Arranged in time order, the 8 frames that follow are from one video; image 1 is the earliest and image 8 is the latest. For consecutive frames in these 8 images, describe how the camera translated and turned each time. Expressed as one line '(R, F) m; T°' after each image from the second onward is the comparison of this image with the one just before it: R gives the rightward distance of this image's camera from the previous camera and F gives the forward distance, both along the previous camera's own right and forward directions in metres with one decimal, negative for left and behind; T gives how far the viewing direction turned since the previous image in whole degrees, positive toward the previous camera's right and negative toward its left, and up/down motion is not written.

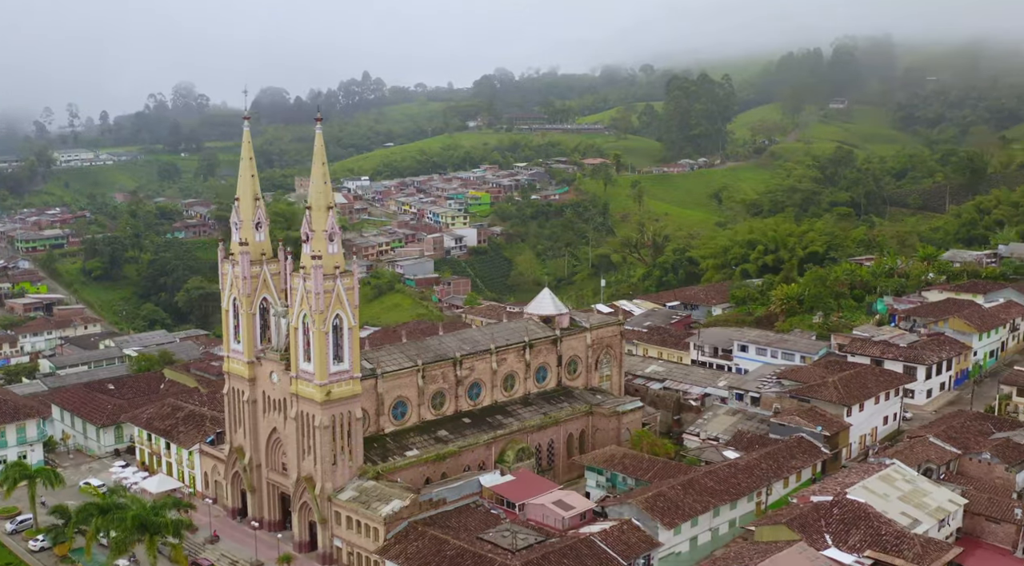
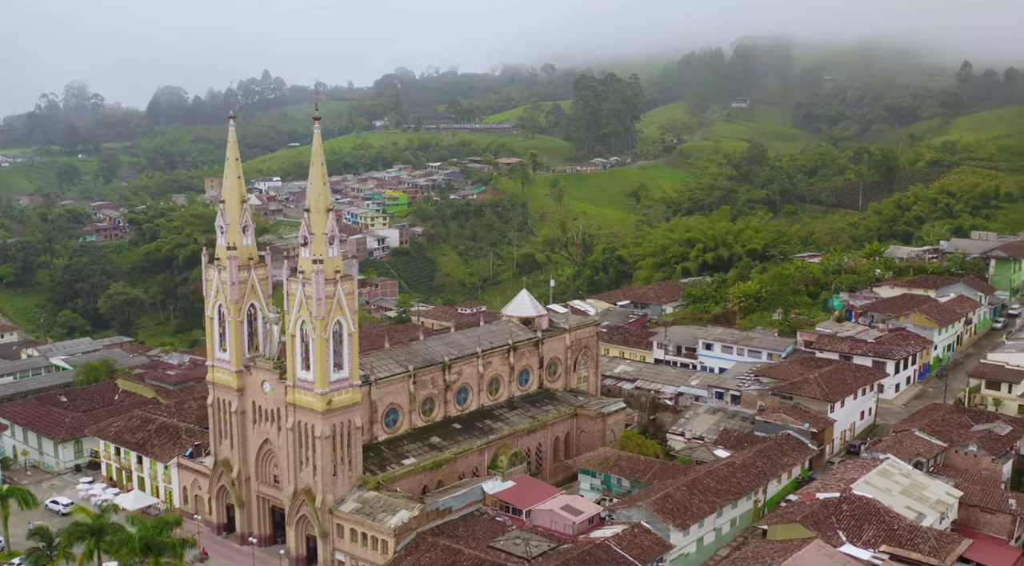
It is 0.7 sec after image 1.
(-2.7, +0.8) m; +5°
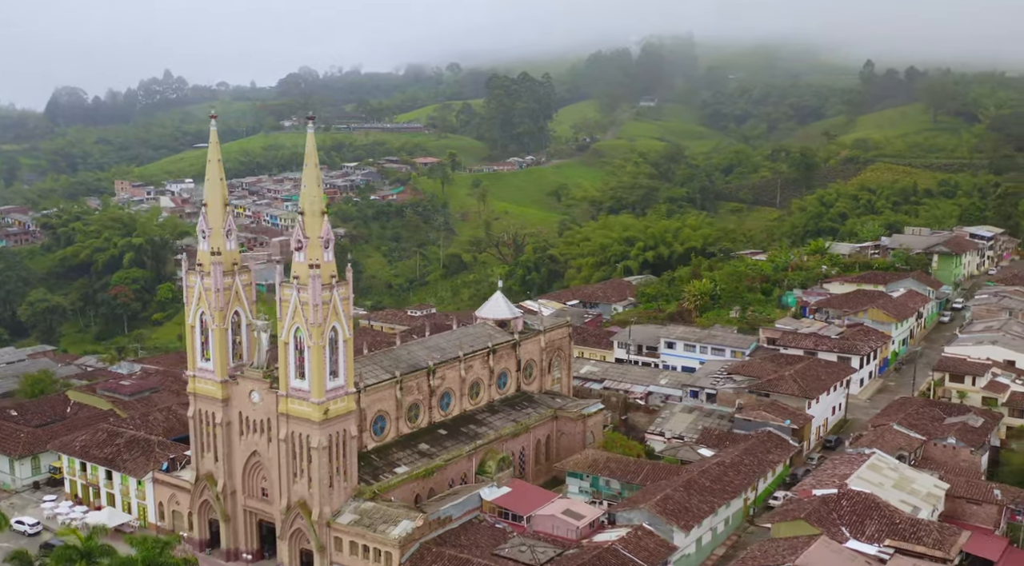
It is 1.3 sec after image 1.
(-2.4, +0.6) m; +5°
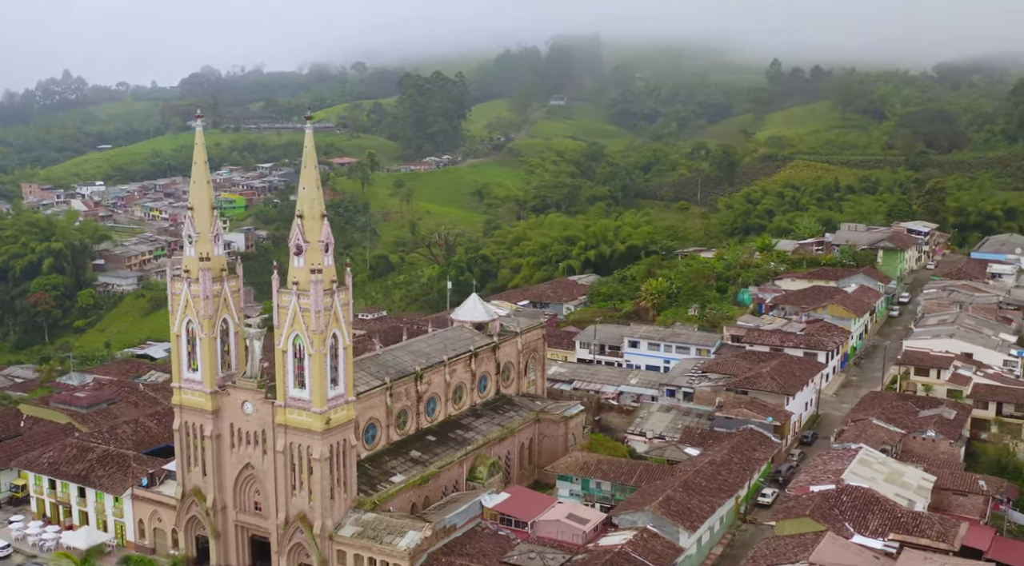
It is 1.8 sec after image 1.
(-2.4, +0.6) m; +5°
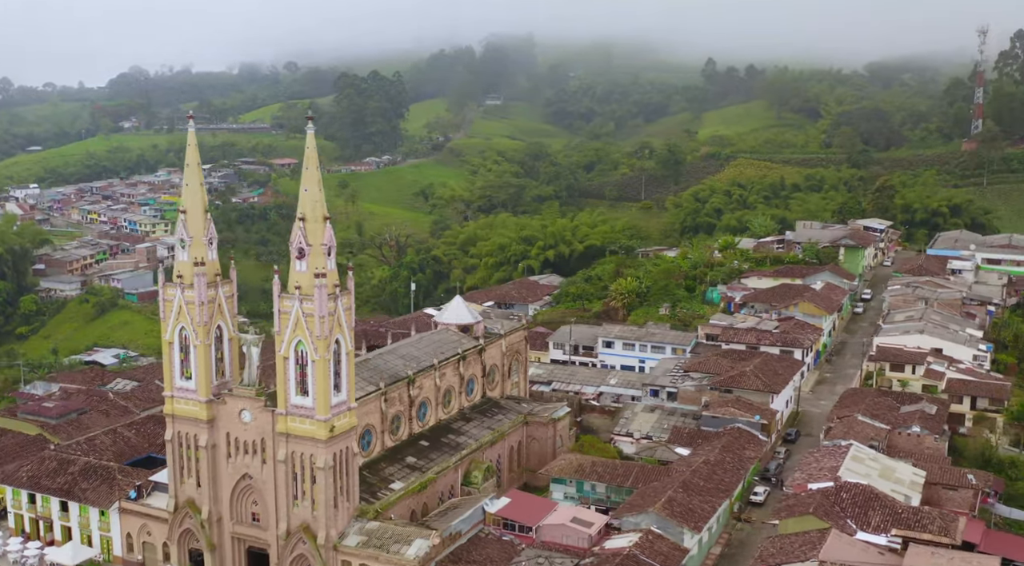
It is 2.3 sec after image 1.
(-1.7, +0.4) m; +3°
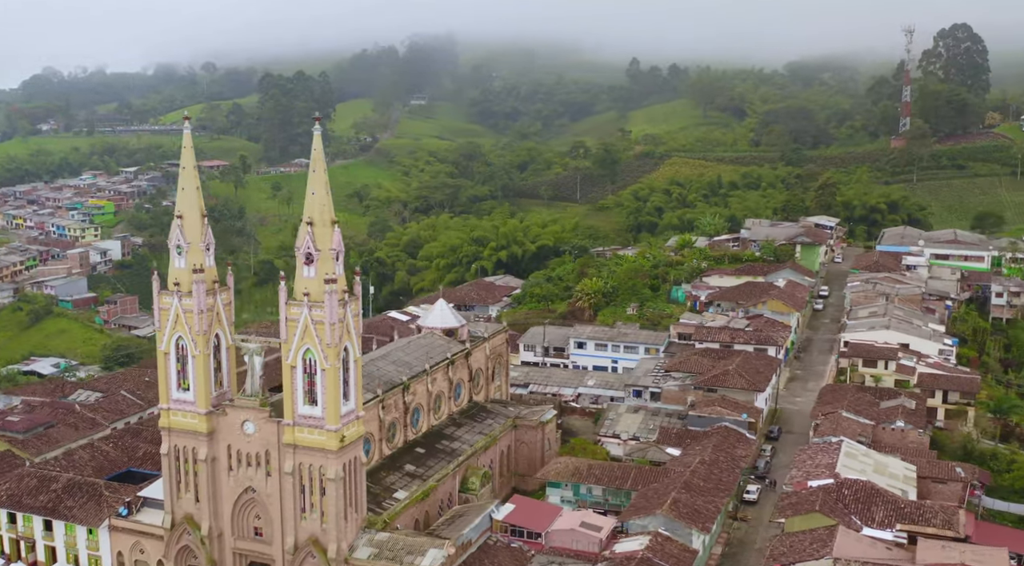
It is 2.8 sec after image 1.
(-2.1, +0.5) m; +4°
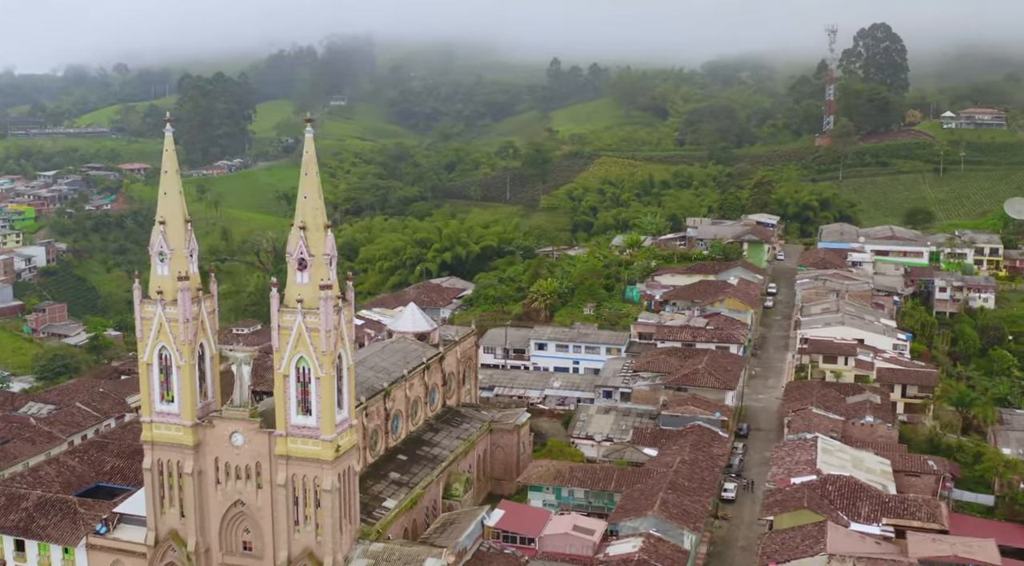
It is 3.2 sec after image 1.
(-1.7, +0.3) m; +4°
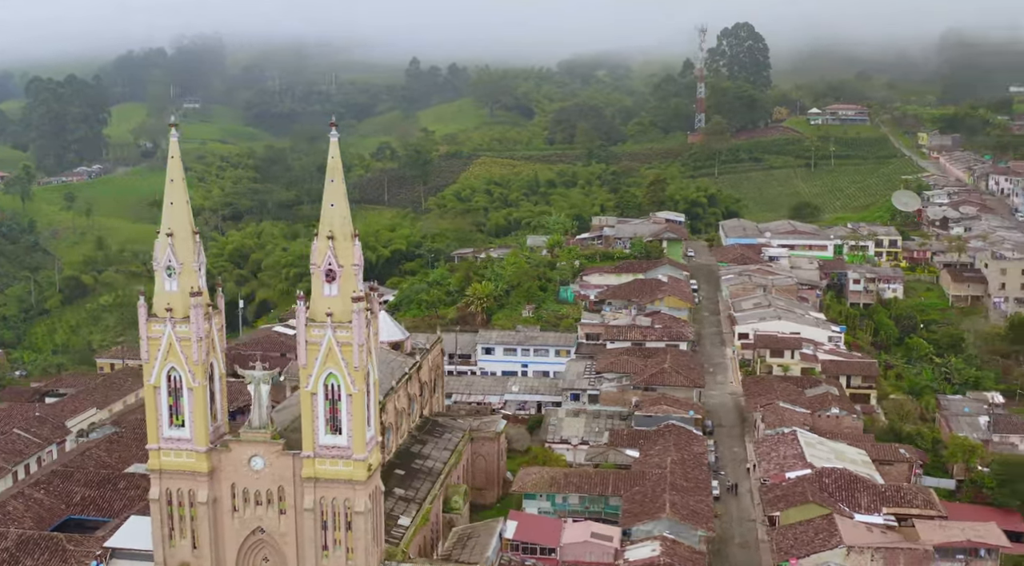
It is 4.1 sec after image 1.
(-3.8, +0.7) m; +7°
